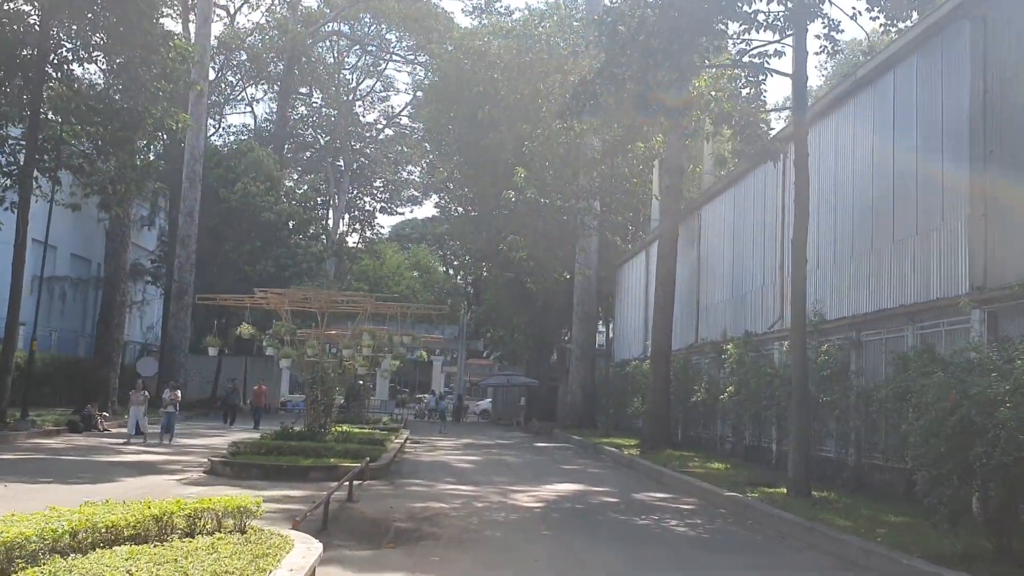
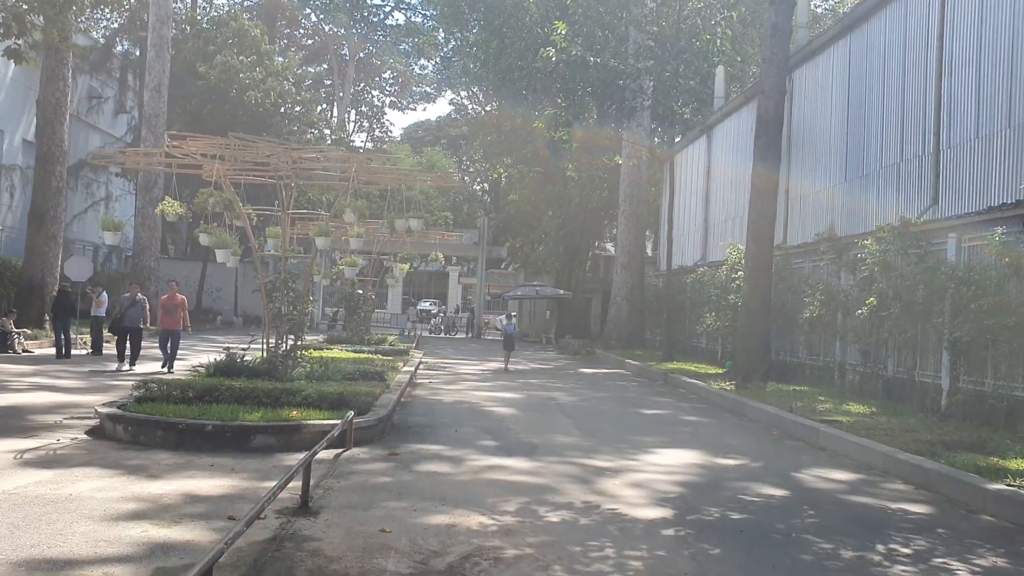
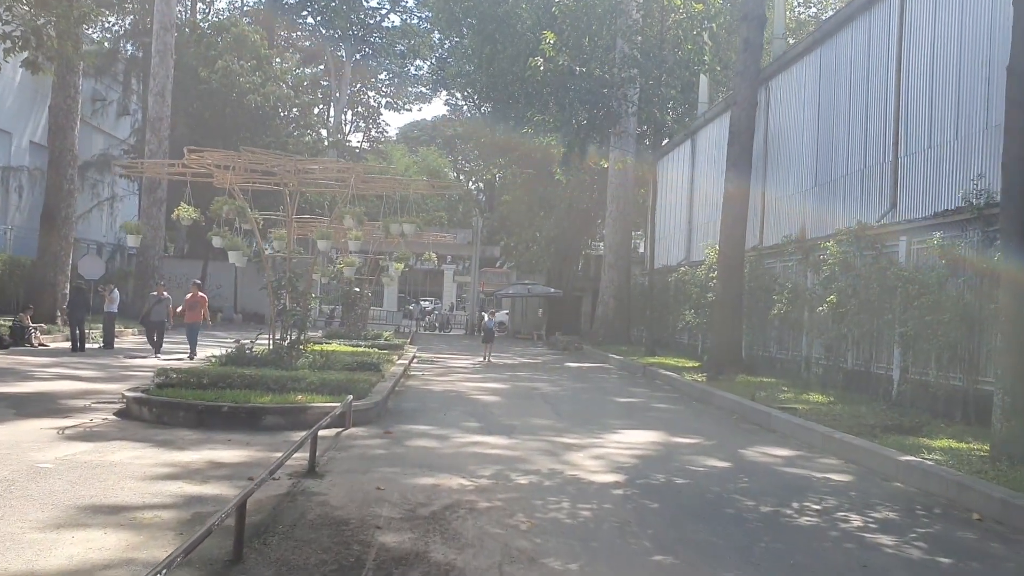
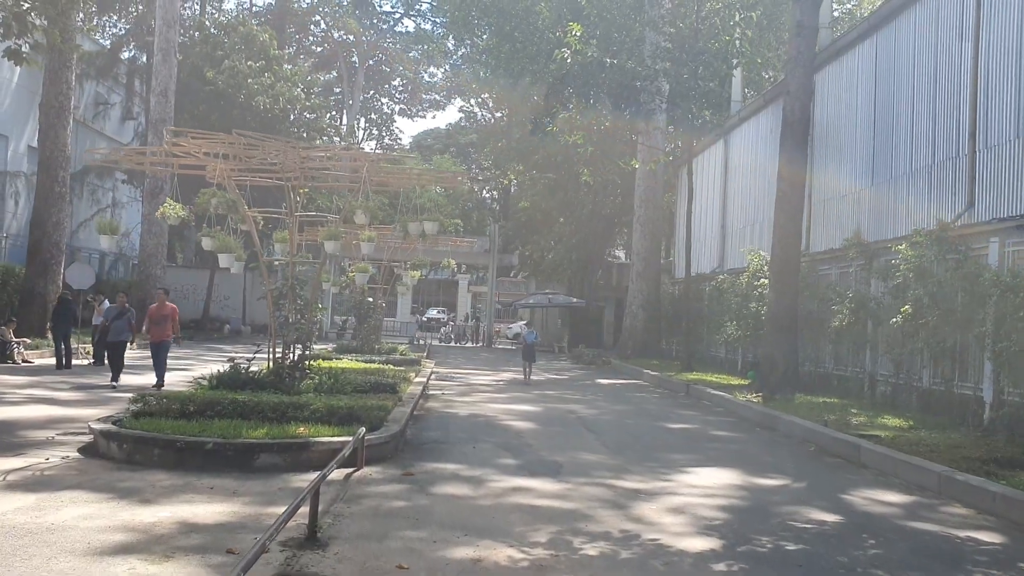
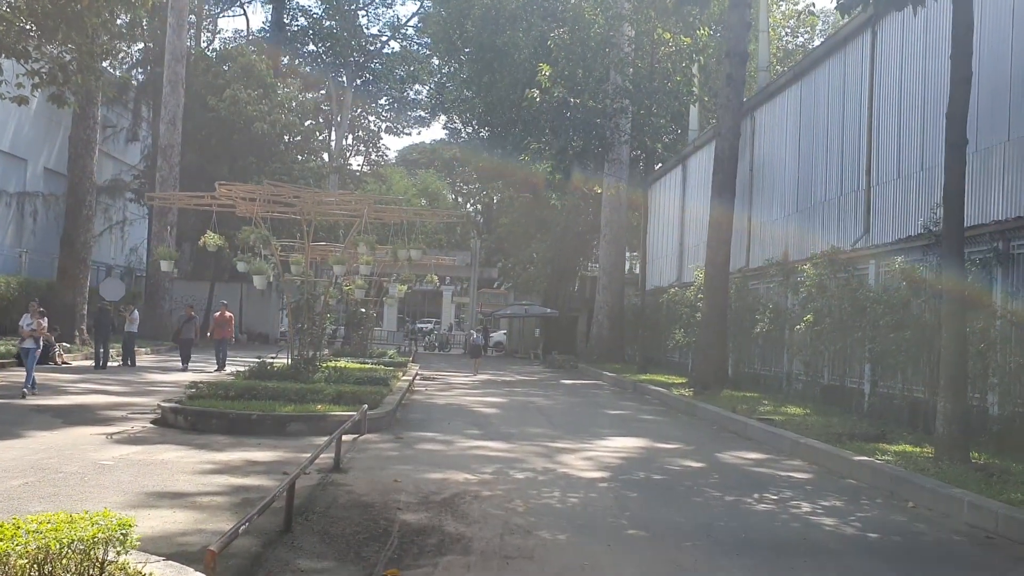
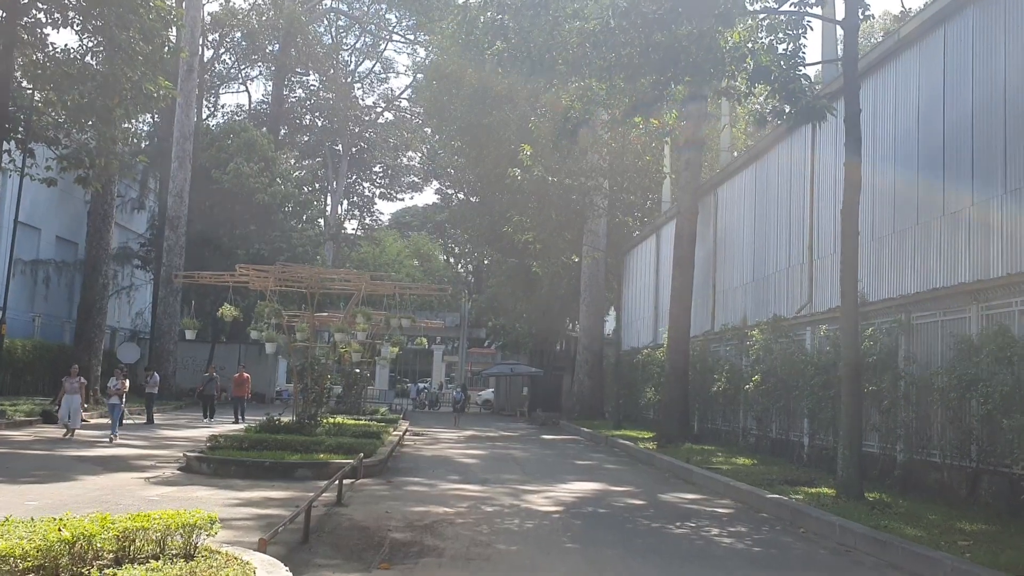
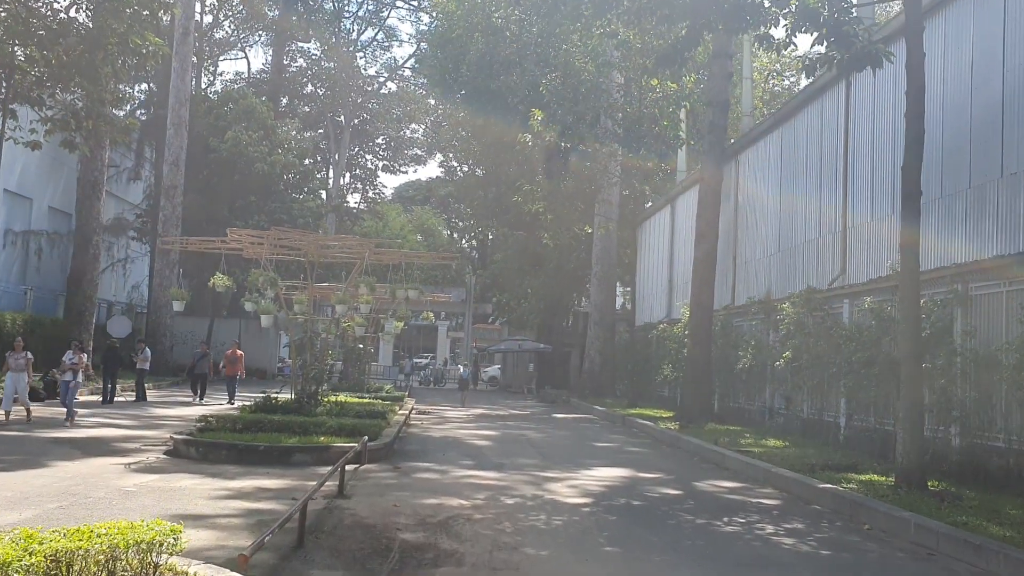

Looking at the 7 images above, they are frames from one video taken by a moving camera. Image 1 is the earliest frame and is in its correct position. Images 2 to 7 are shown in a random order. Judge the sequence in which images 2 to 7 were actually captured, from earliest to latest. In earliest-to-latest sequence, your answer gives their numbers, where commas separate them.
6, 7, 5, 3, 2, 4
